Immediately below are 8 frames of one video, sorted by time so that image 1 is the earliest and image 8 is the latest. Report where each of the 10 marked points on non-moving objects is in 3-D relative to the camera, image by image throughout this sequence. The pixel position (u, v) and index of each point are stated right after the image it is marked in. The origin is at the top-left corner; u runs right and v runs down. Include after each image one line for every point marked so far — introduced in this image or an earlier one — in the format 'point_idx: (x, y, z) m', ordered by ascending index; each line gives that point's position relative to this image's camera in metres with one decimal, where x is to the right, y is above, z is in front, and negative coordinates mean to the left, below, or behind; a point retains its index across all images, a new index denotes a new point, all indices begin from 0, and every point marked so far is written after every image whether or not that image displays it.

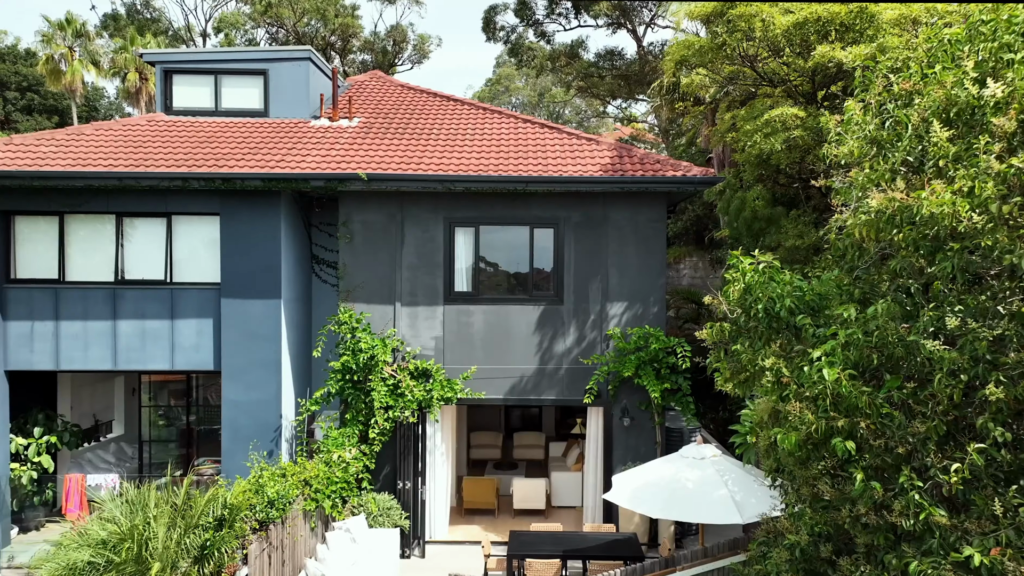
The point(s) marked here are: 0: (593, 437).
0: (+1.0, -1.8, +9.3) m
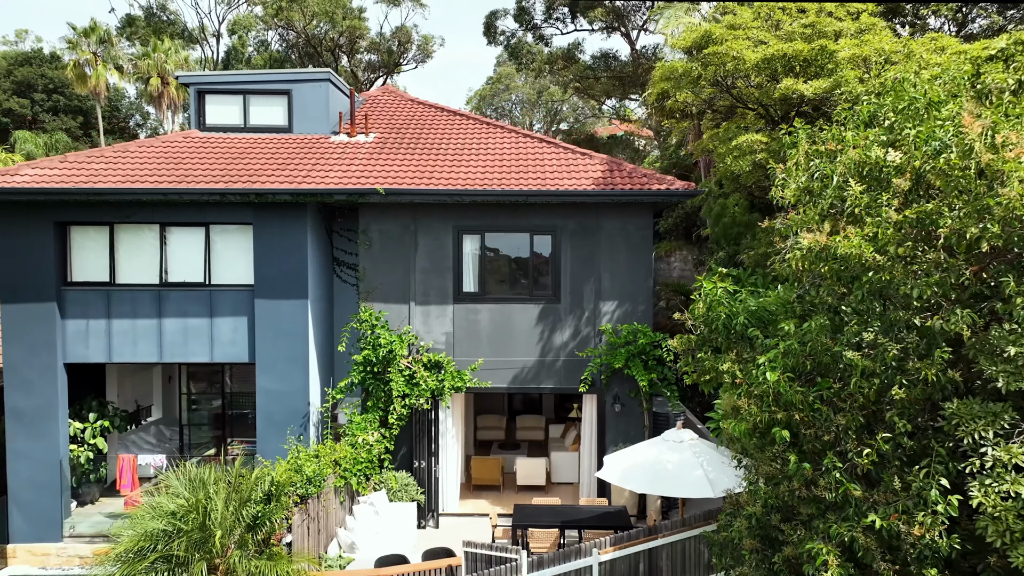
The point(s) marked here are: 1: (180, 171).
0: (+1.0, -1.8, +10.4) m
1: (-4.5, +1.6, +10.2) m
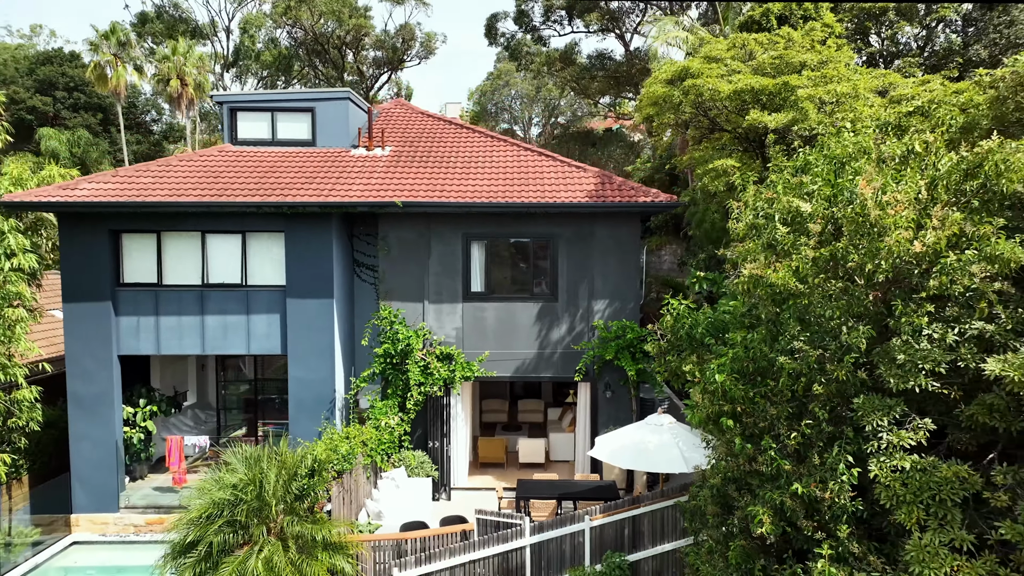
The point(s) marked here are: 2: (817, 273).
0: (+1.1, -1.8, +11.7) m
1: (-4.4, +1.6, +11.5) m
2: (+2.1, +0.1, +5.4) m
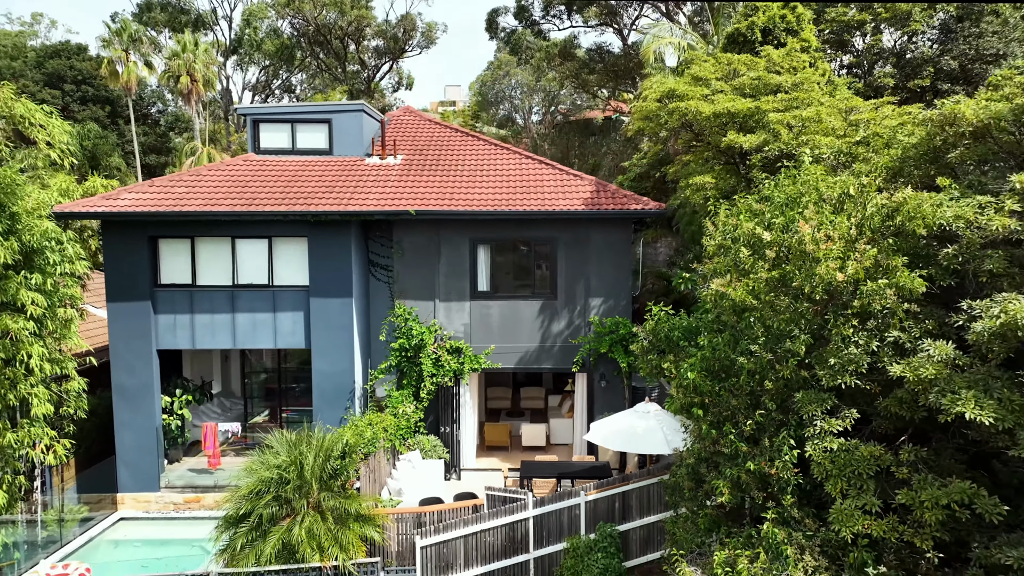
0: (+1.1, -1.8, +12.9) m
1: (-4.4, +1.5, +12.6) m
2: (+2.2, 0.0, +6.5) m
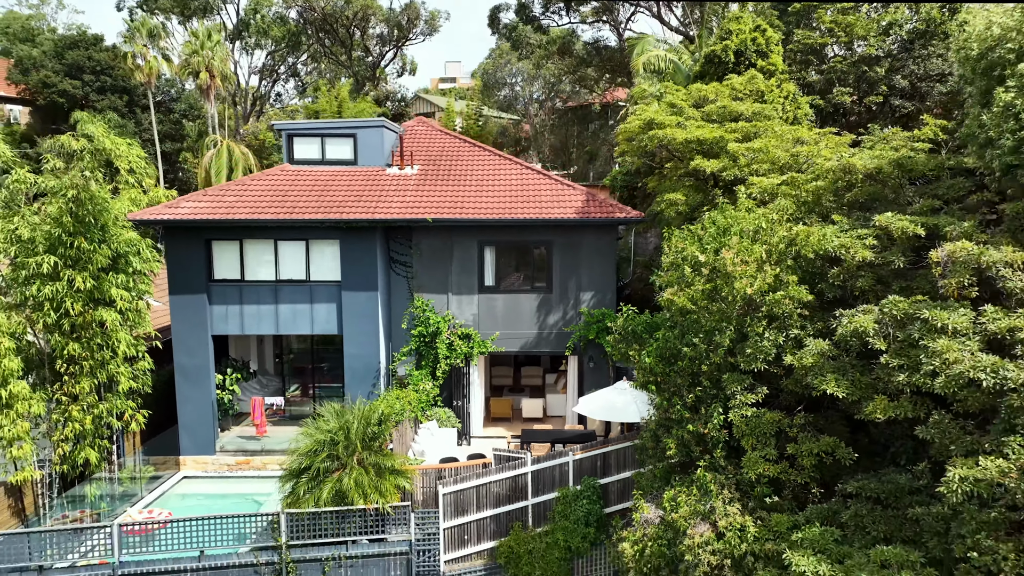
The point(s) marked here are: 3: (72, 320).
0: (+1.2, -1.7, +15.1) m
1: (-4.3, +1.6, +14.7) m
2: (+2.2, -0.1, +8.7) m
3: (-6.8, -0.5, +11.8) m
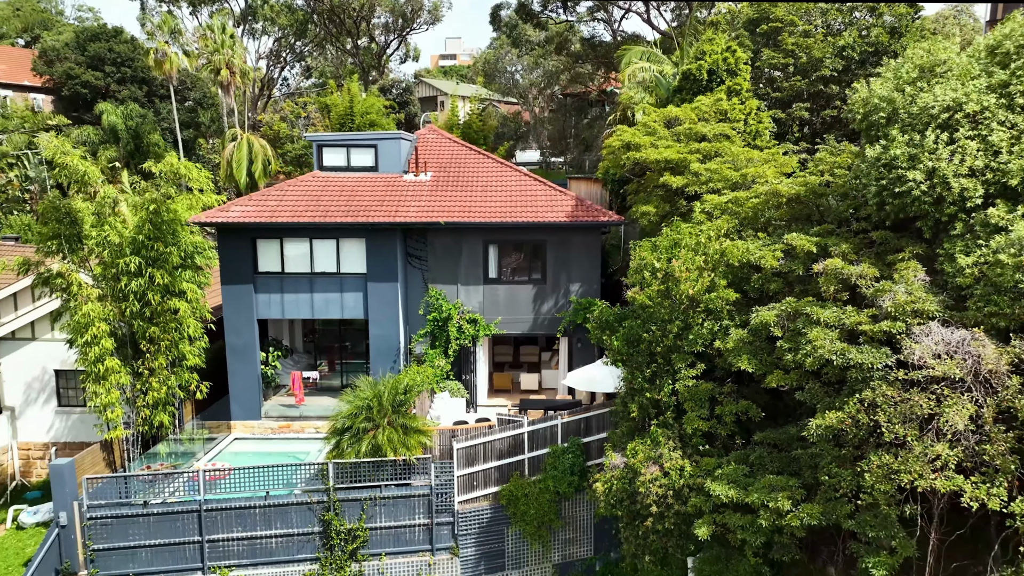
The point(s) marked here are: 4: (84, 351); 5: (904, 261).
0: (+1.2, -1.5, +17.8) m
1: (-4.3, +1.8, +17.3) m
2: (+2.2, -0.1, +11.3) m
3: (-6.8, -0.4, +14.4) m
4: (-7.8, -1.2, +14.0) m
5: (+4.7, +0.3, +9.2) m
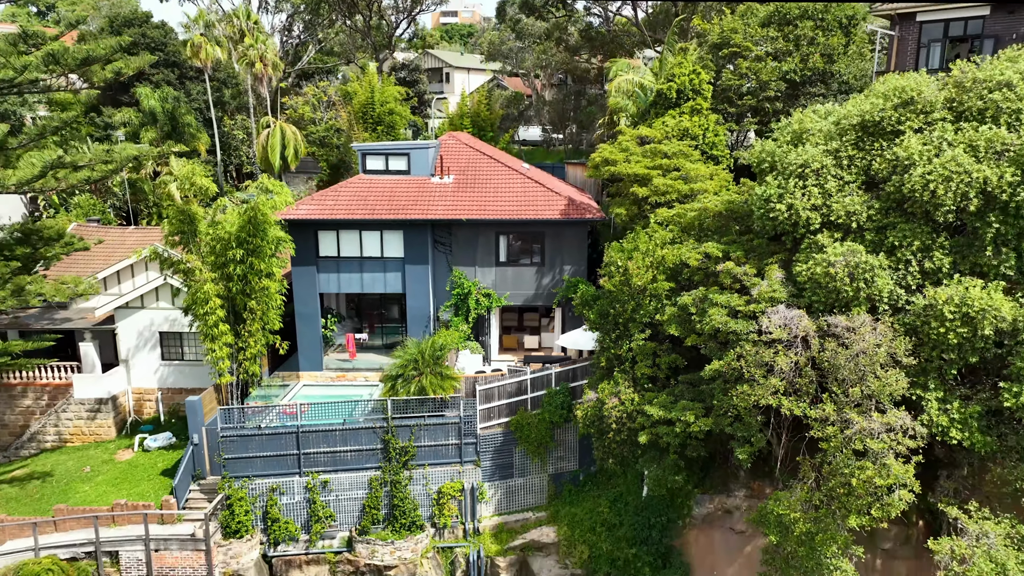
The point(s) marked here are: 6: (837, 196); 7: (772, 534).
0: (+1.3, -0.9, +22.8) m
1: (-4.2, +2.4, +22.1) m
2: (+2.4, +0.1, +16.3) m
3: (-6.7, 0.0, +19.4) m
4: (-7.7, -0.8, +19.0) m
5: (+4.8, +0.5, +14.1) m
6: (+5.8, +1.6, +13.7) m
7: (+4.5, -4.2, +13.1) m
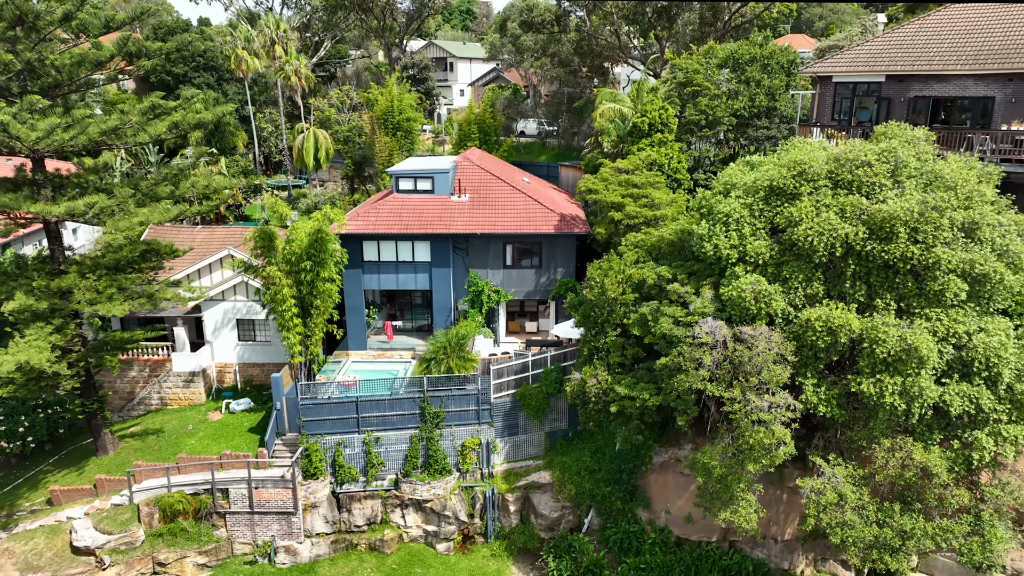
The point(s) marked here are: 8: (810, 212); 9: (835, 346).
0: (+1.5, -0.8, +28.5) m
1: (-4.0, +2.5, +27.6) m
2: (+2.6, -0.1, +21.9) m
3: (-6.5, 0.0, +25.0) m
4: (-7.5, -0.9, +24.7) m
5: (+5.0, +0.1, +19.7) m
6: (+6.0, +1.2, +19.2) m
7: (+4.7, -4.7, +19.0) m
8: (+7.2, +1.8, +18.3) m
9: (+7.5, -1.4, +17.8) m
